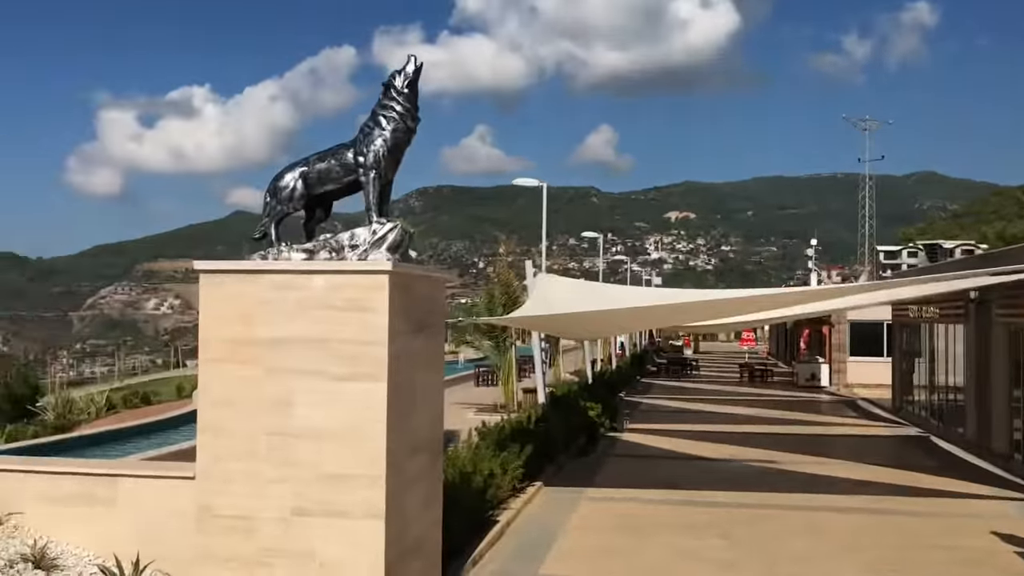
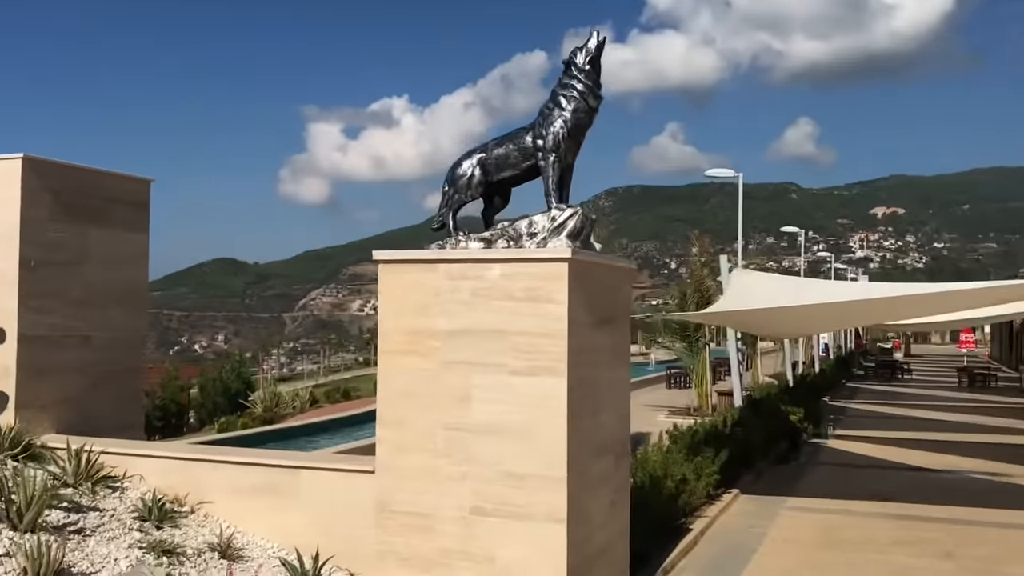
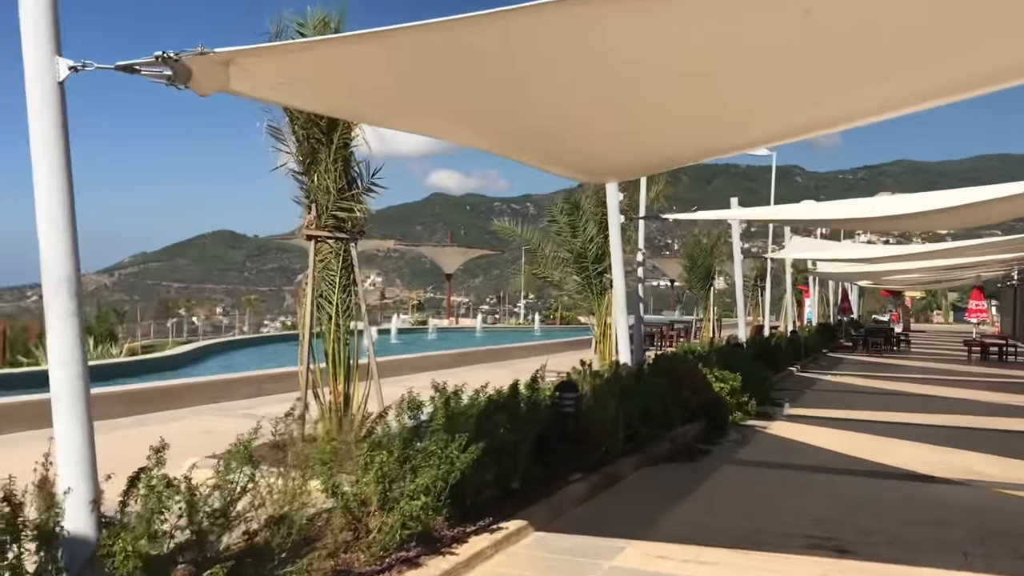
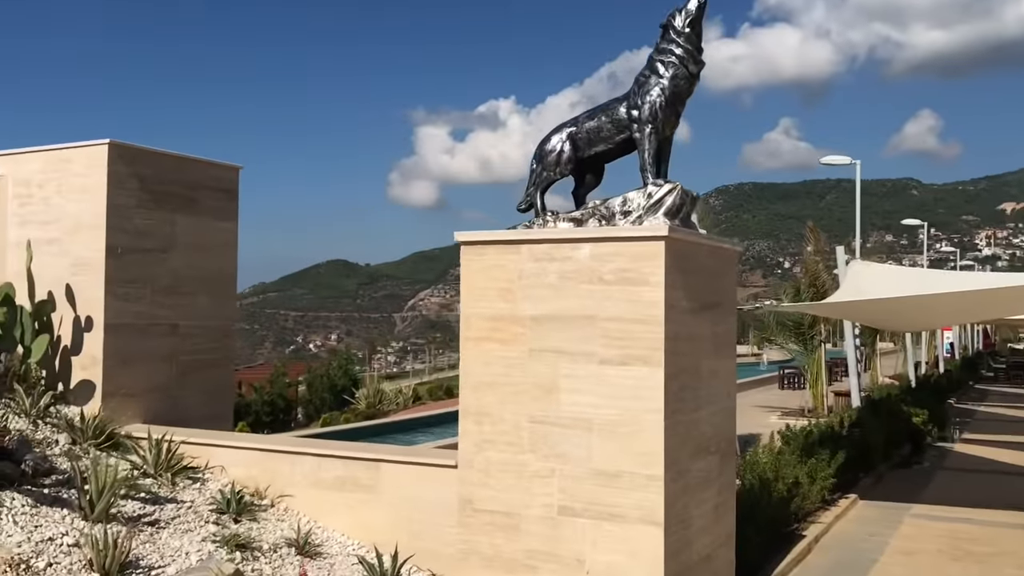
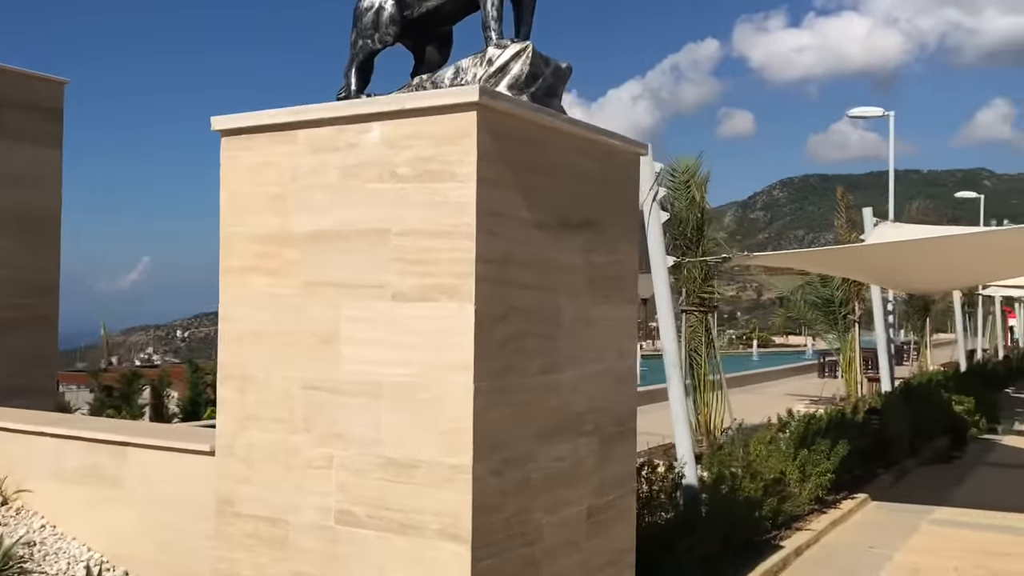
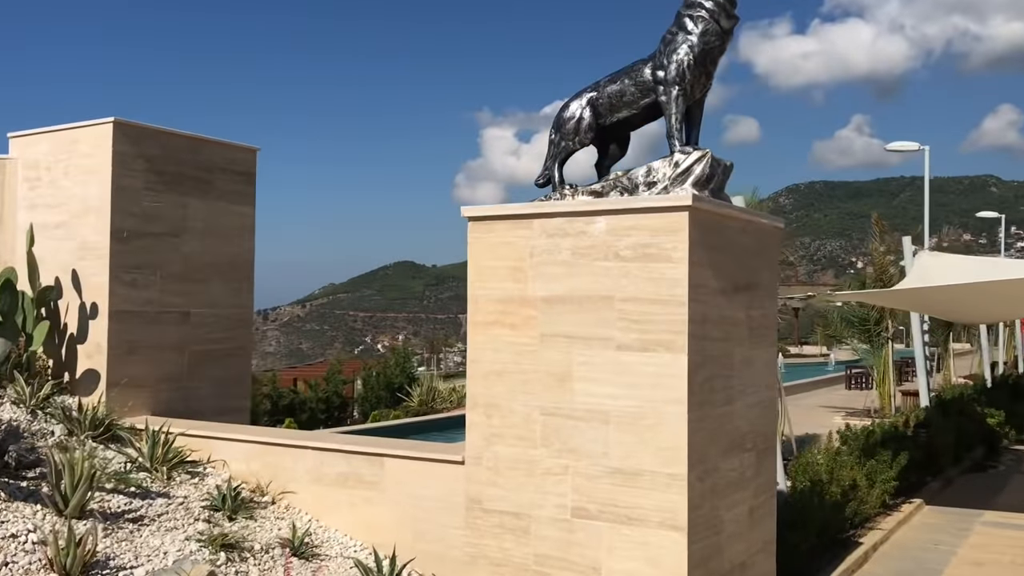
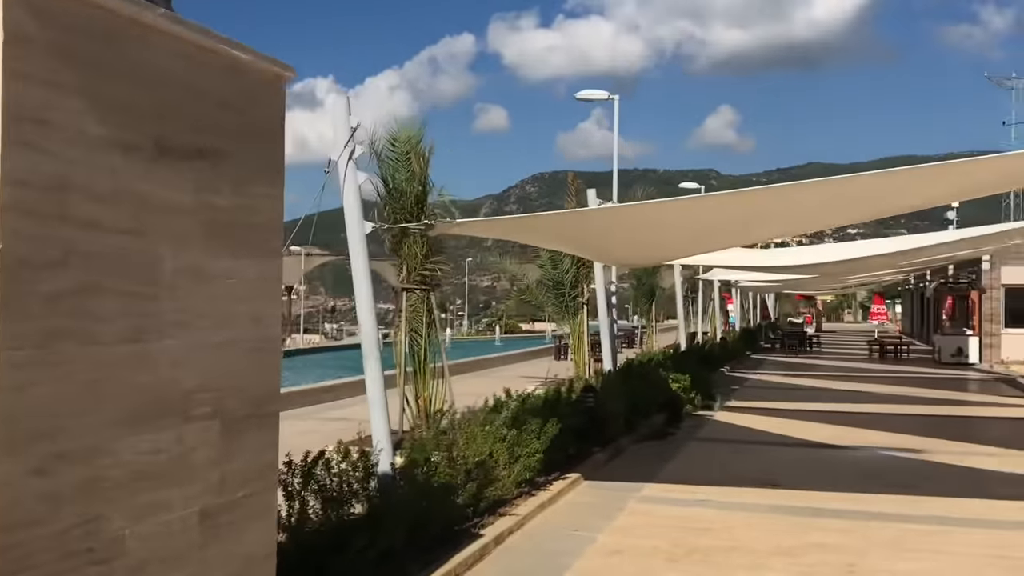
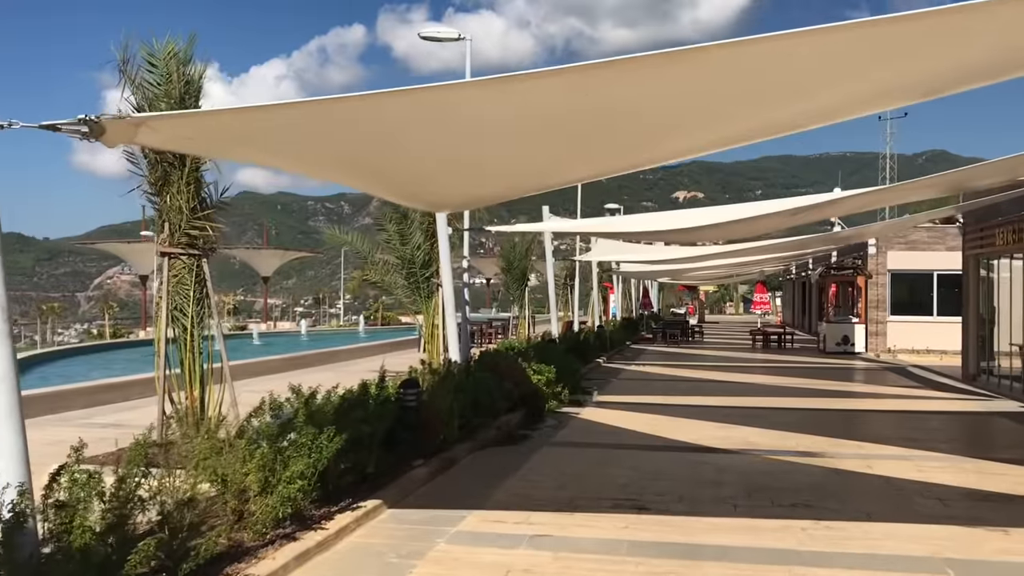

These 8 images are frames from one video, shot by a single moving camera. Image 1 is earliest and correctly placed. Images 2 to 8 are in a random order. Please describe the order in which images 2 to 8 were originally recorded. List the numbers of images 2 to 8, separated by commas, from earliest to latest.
2, 4, 6, 5, 7, 8, 3
